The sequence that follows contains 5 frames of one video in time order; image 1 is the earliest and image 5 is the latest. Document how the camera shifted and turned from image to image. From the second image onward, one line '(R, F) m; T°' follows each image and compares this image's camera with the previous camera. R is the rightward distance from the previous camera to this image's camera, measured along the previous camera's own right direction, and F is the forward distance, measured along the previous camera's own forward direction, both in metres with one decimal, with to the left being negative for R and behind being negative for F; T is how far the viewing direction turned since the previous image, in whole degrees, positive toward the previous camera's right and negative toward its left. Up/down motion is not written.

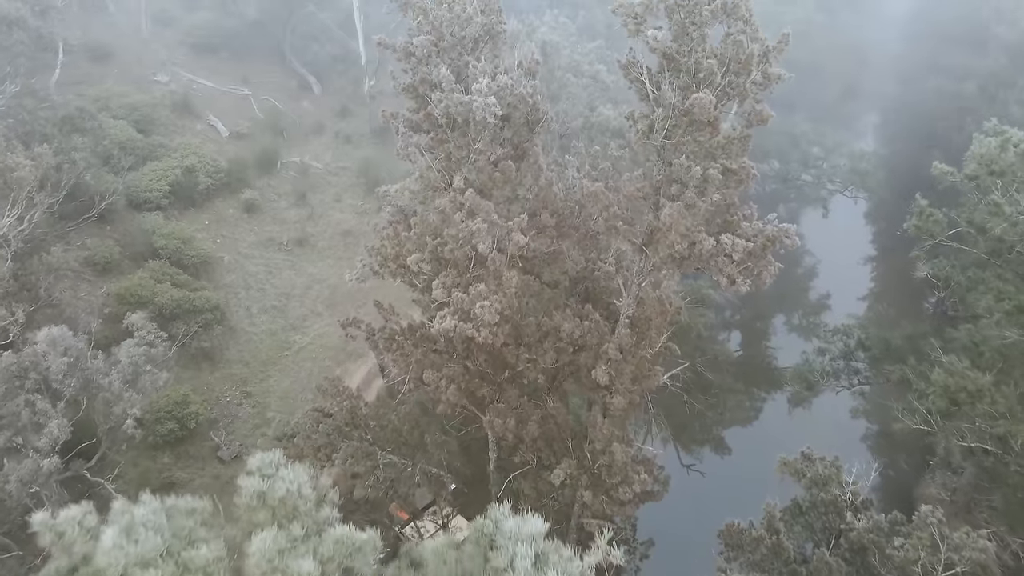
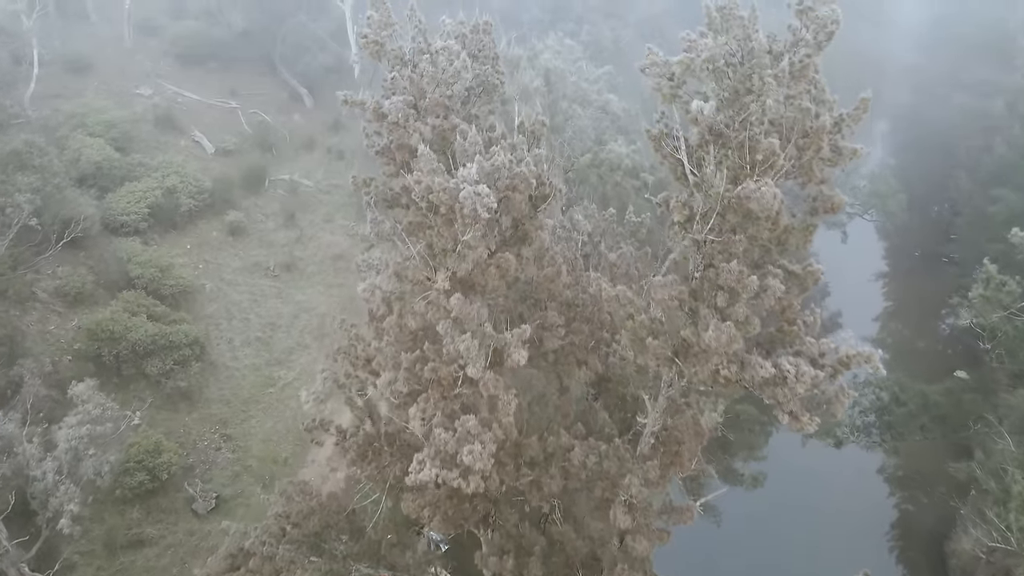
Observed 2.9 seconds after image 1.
(0.0, +1.5) m; 0°
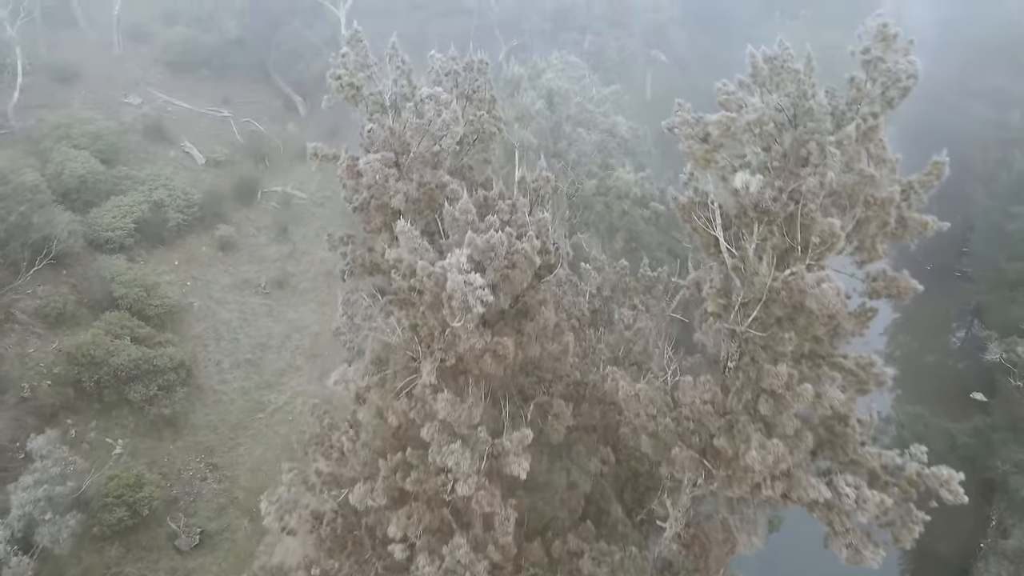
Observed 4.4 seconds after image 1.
(0.0, +0.9) m; 0°
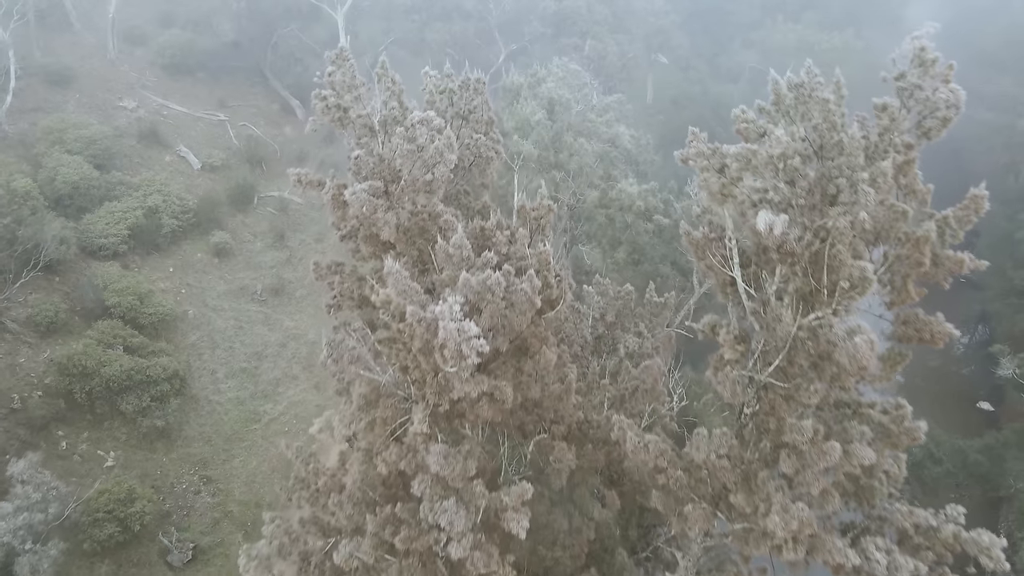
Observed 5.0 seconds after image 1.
(0.0, +0.4) m; 0°
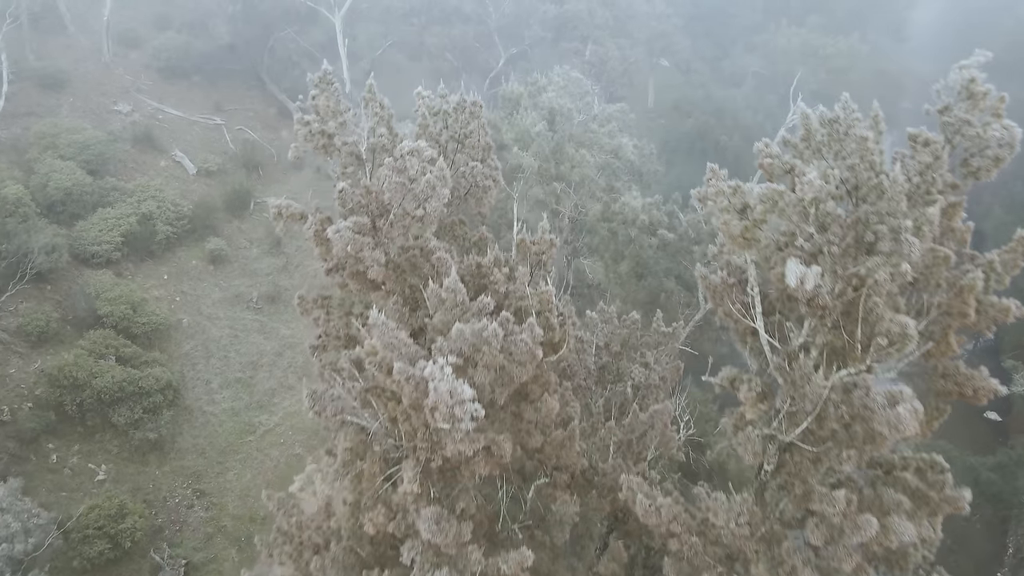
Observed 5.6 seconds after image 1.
(0.0, +0.4) m; 0°
